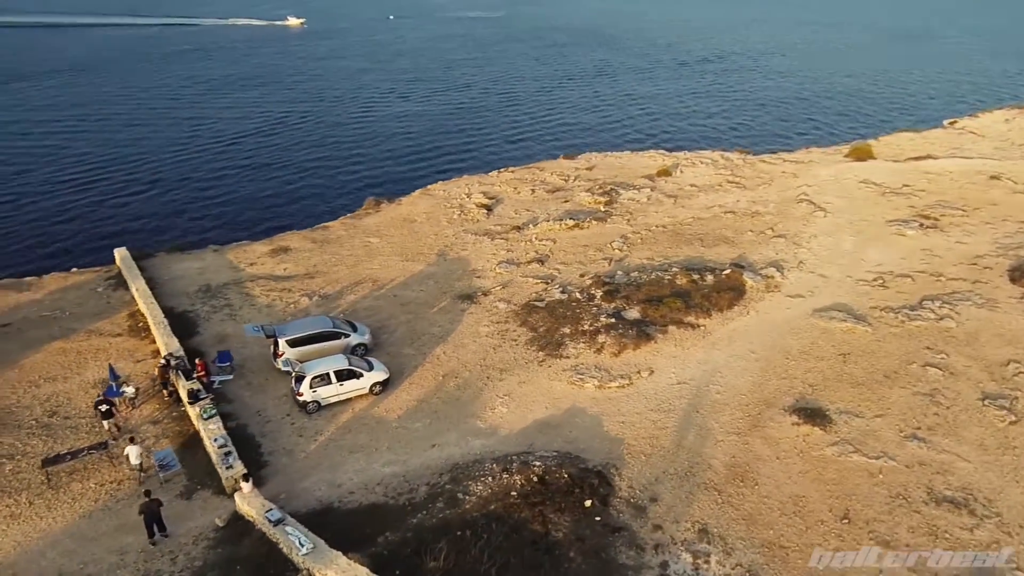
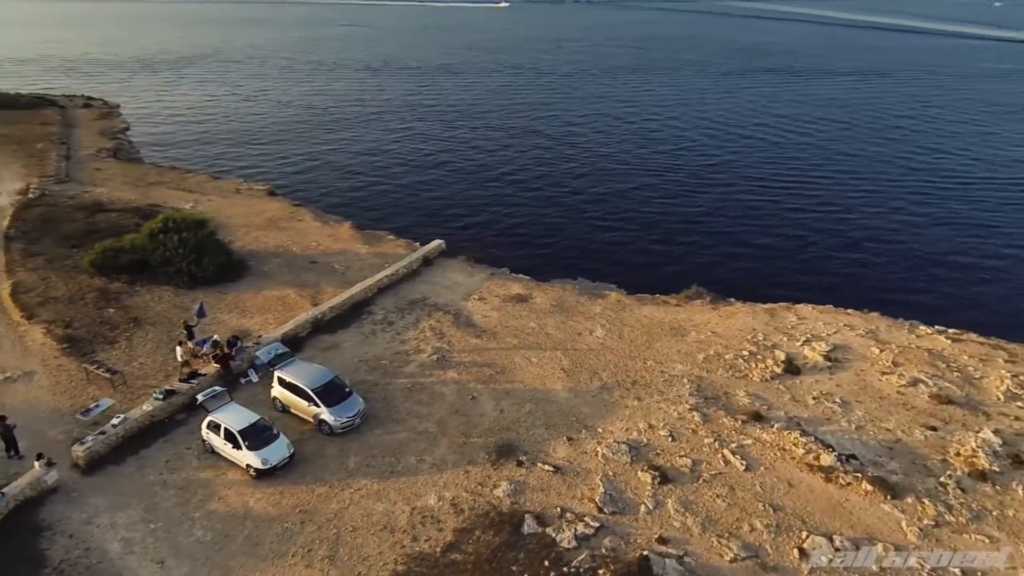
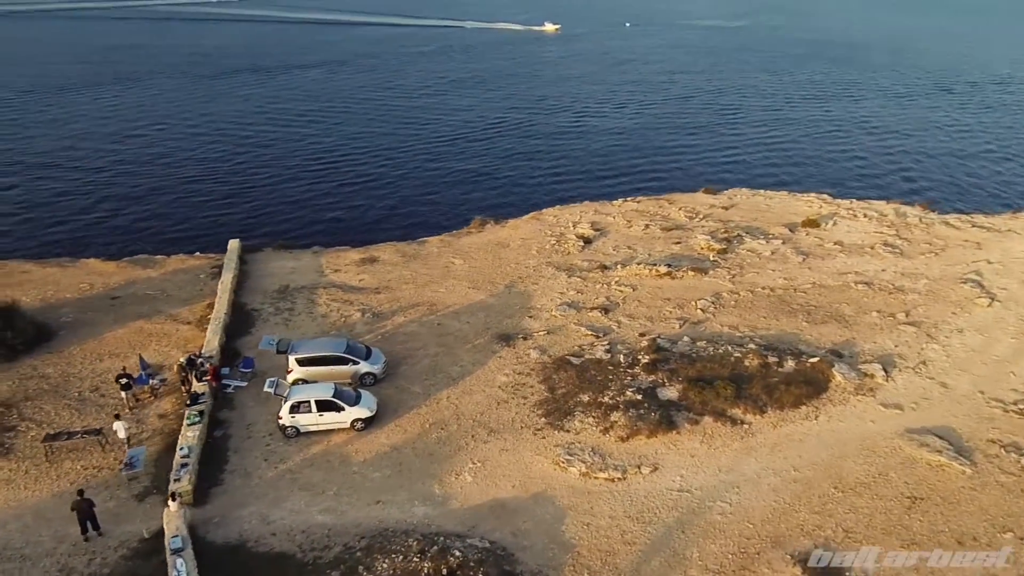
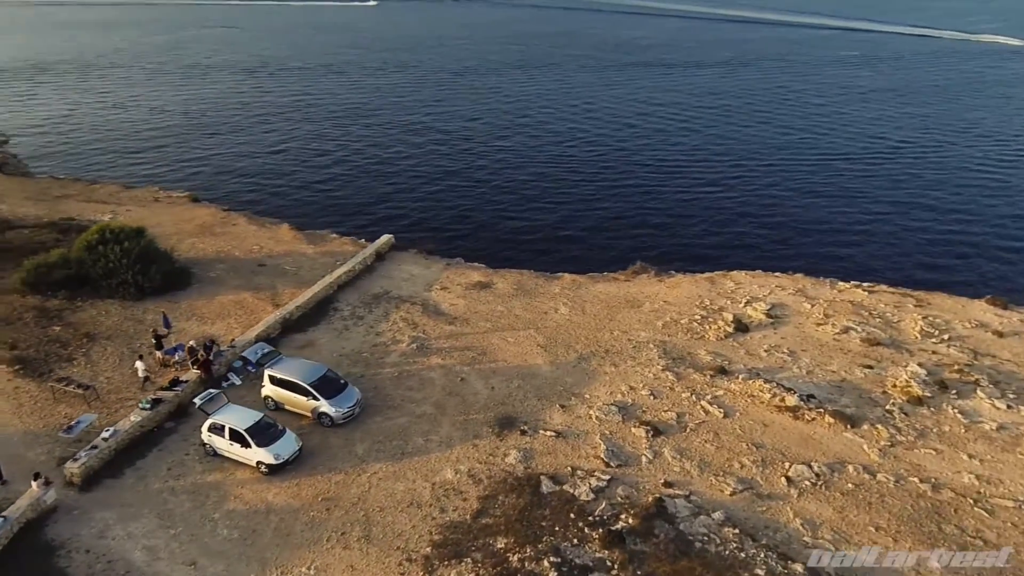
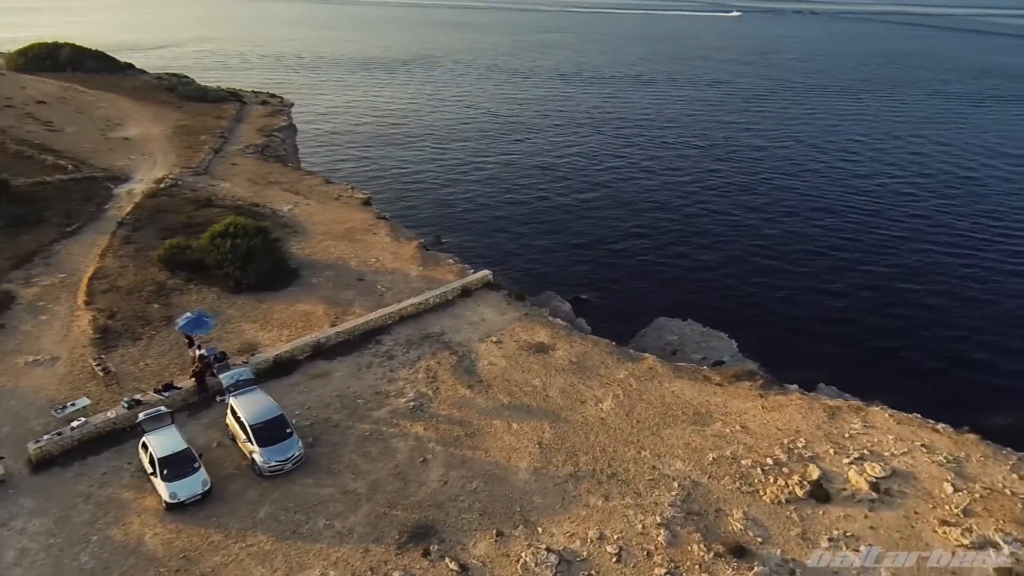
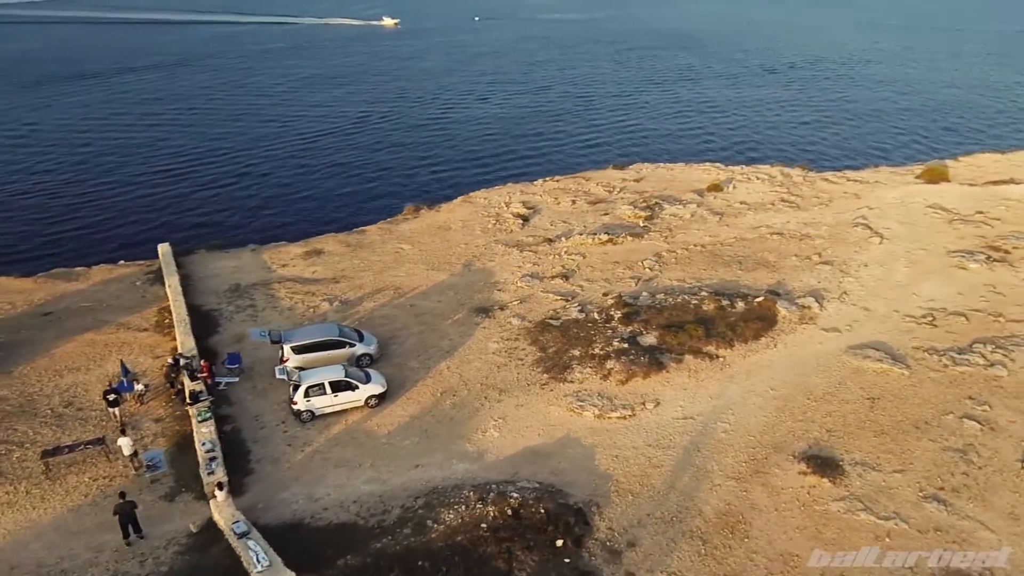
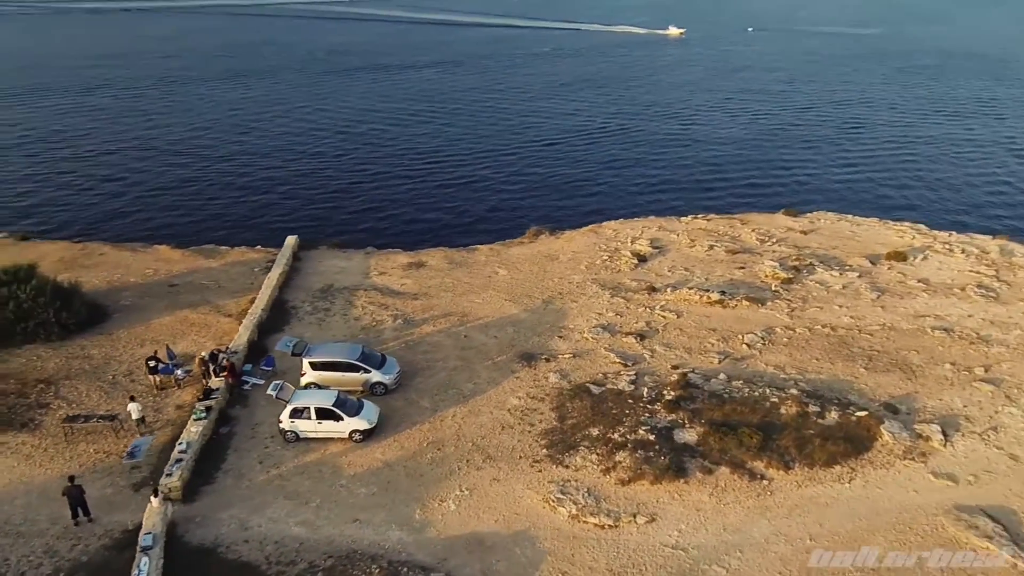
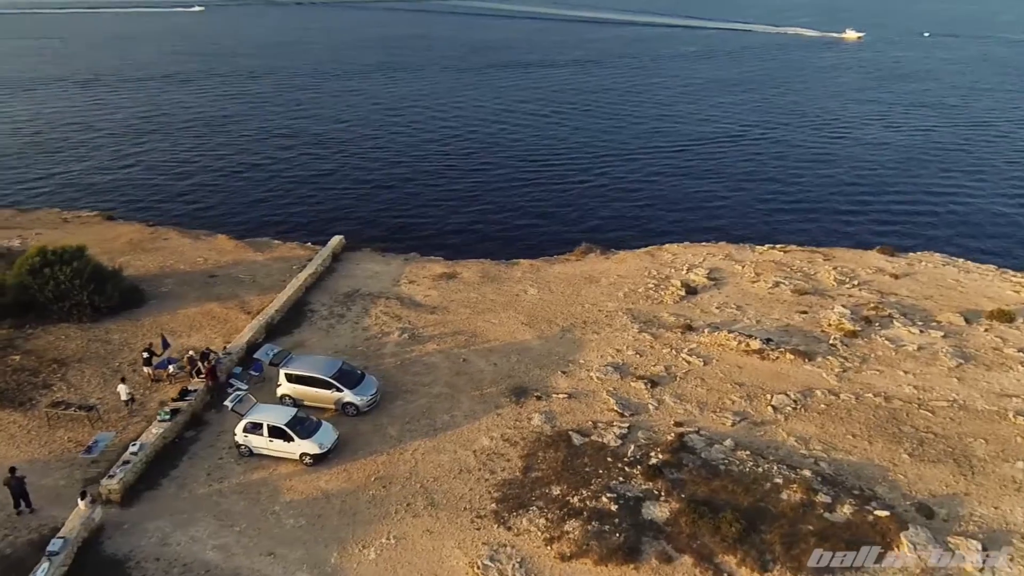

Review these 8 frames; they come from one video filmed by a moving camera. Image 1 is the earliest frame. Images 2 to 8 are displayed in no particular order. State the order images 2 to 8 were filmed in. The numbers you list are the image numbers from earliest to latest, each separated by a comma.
6, 3, 7, 8, 4, 2, 5
